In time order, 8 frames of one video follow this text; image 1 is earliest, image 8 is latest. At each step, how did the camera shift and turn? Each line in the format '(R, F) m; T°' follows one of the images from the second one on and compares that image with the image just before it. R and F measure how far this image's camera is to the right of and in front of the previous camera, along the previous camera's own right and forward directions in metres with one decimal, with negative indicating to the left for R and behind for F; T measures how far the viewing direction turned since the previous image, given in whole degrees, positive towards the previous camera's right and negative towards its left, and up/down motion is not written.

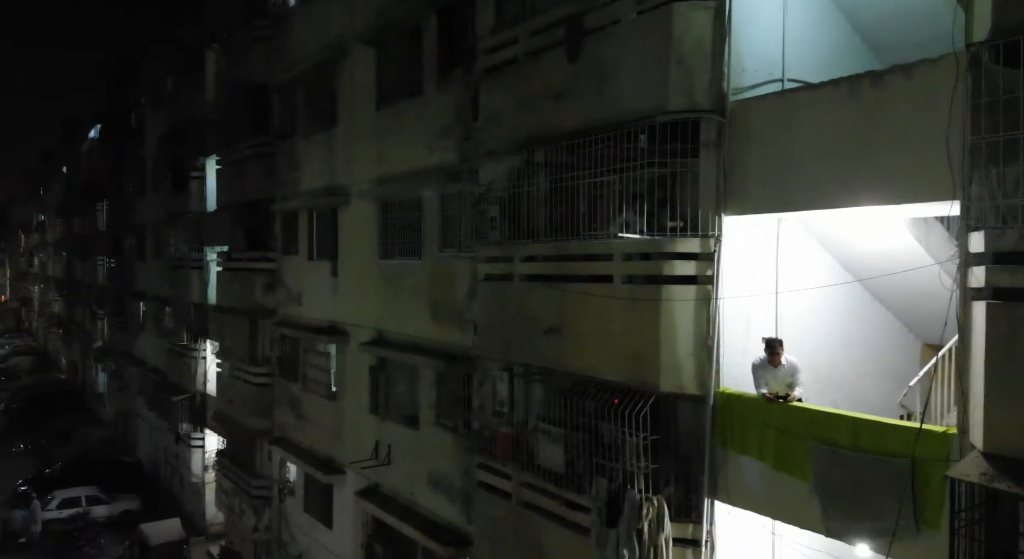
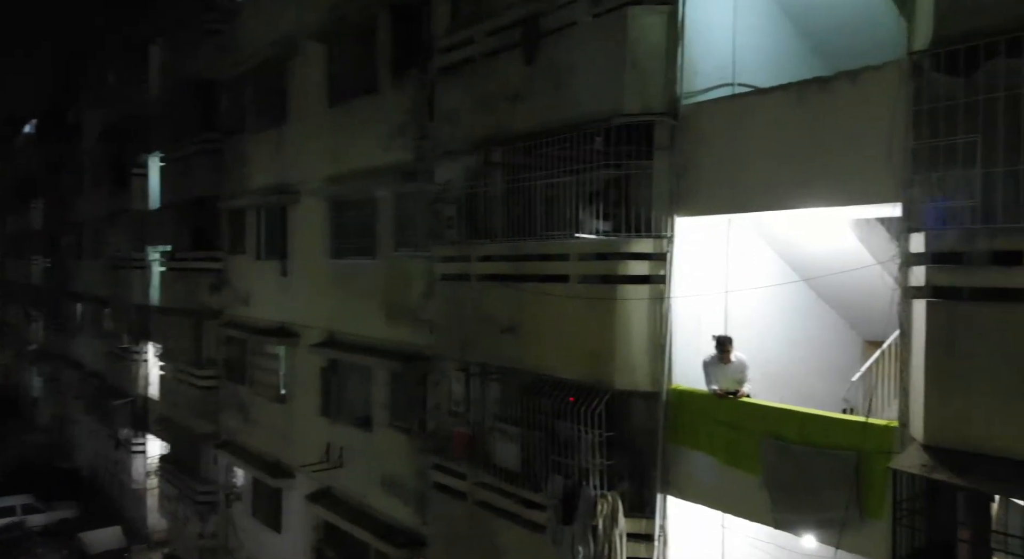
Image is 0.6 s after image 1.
(0.0, 0.0) m; +4°
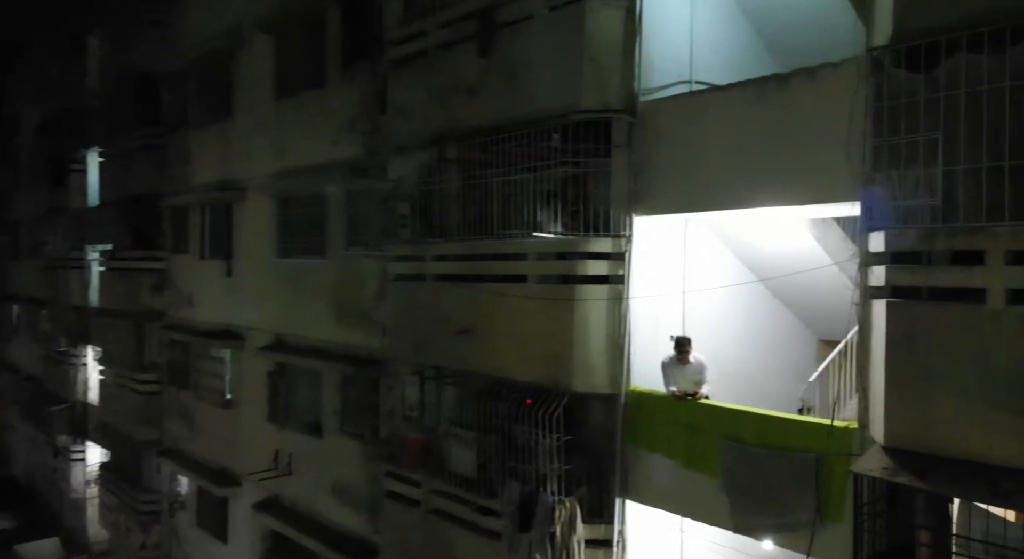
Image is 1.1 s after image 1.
(0.0, +0.2) m; +4°
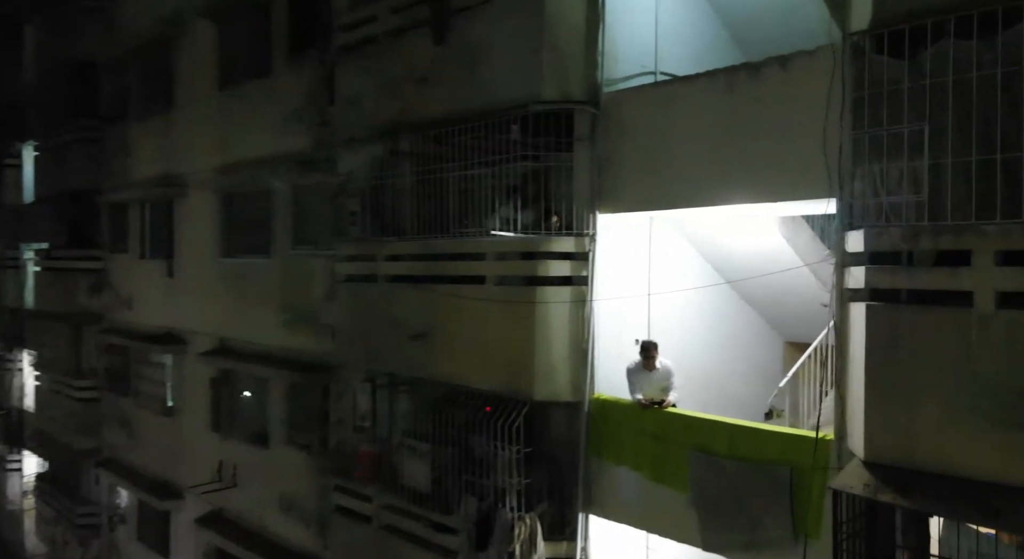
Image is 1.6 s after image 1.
(0.0, +0.4) m; +4°
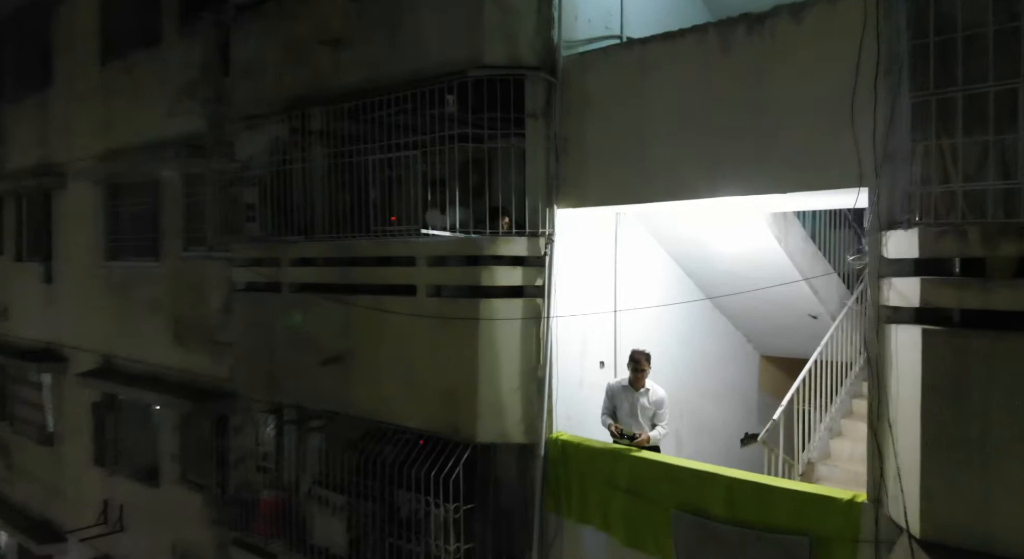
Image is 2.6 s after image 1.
(0.0, +1.1) m; +6°
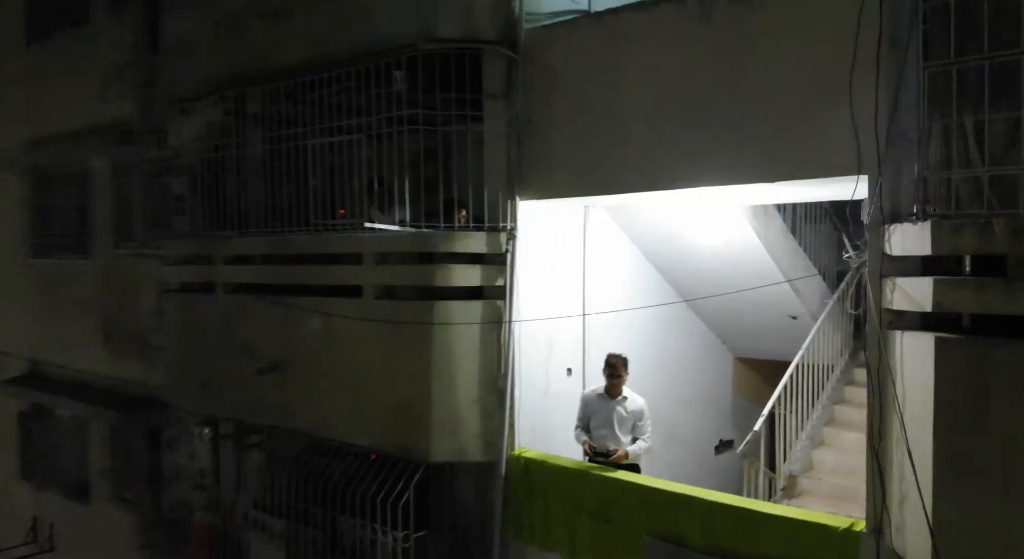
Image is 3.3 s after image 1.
(+0.1, +0.5) m; +3°
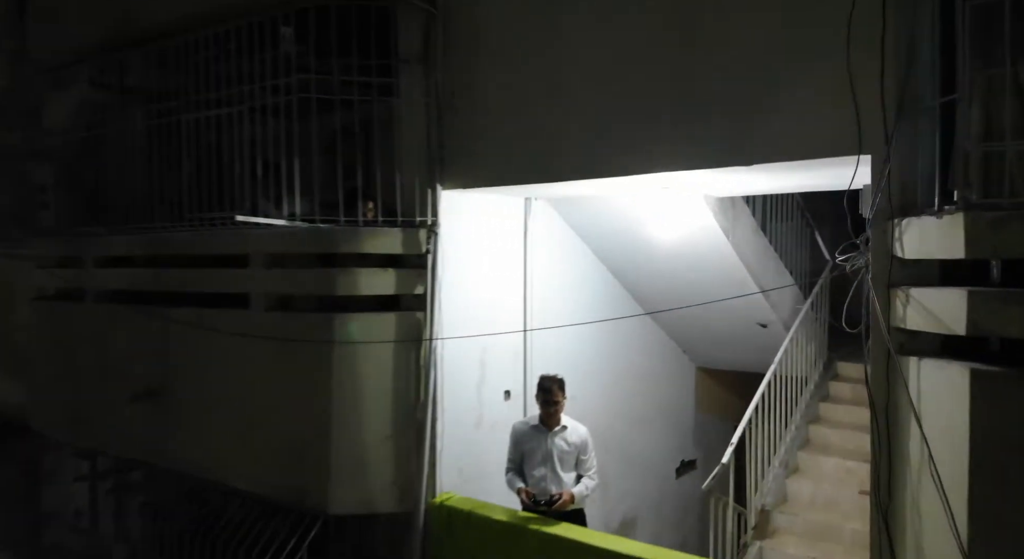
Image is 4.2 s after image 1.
(+0.2, +0.7) m; +3°
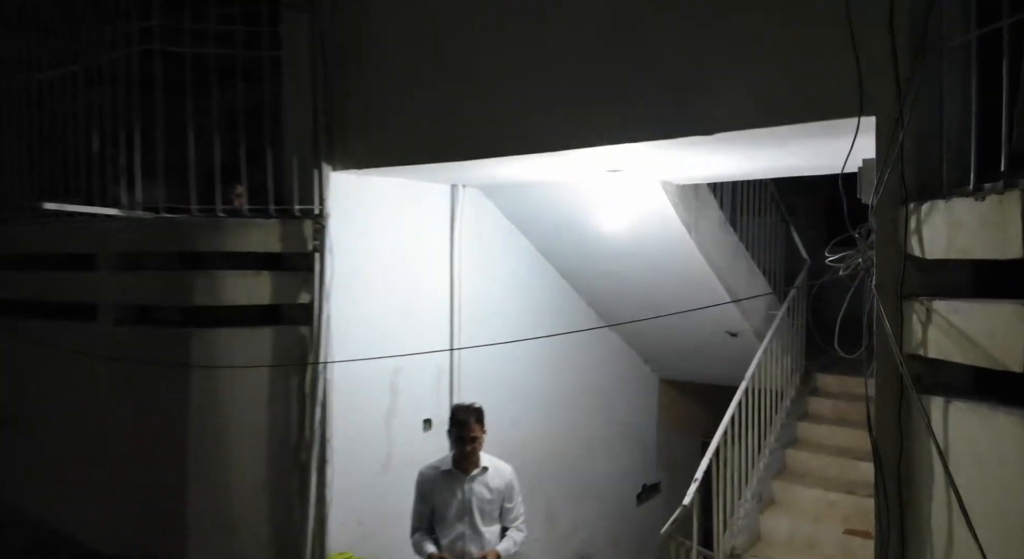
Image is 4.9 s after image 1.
(+0.3, +0.6) m; +2°
